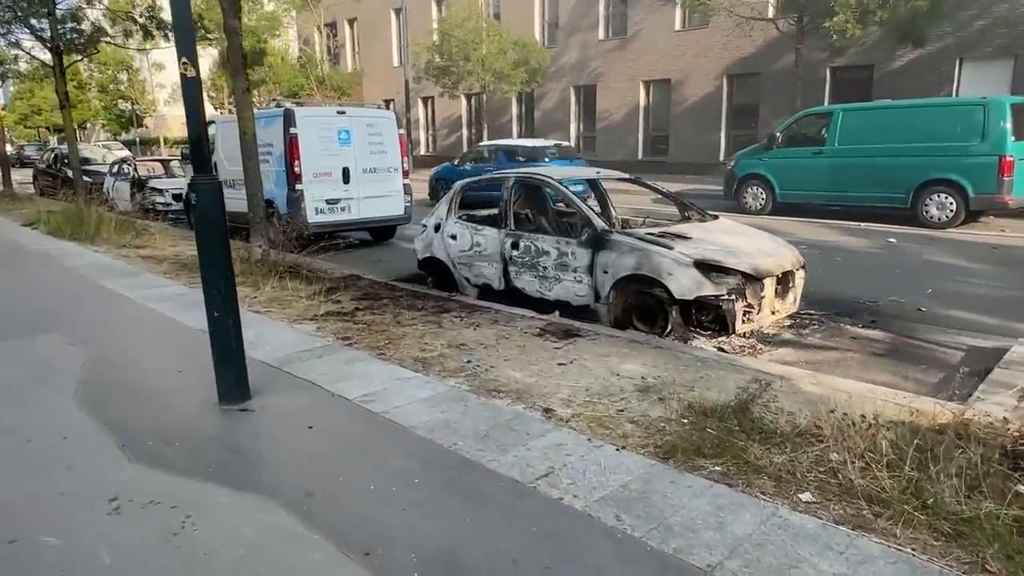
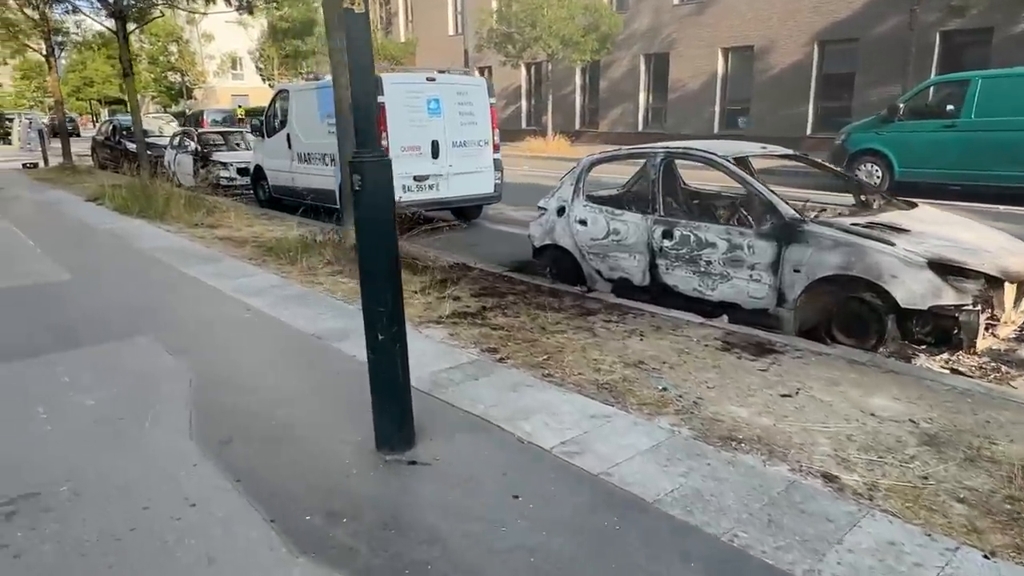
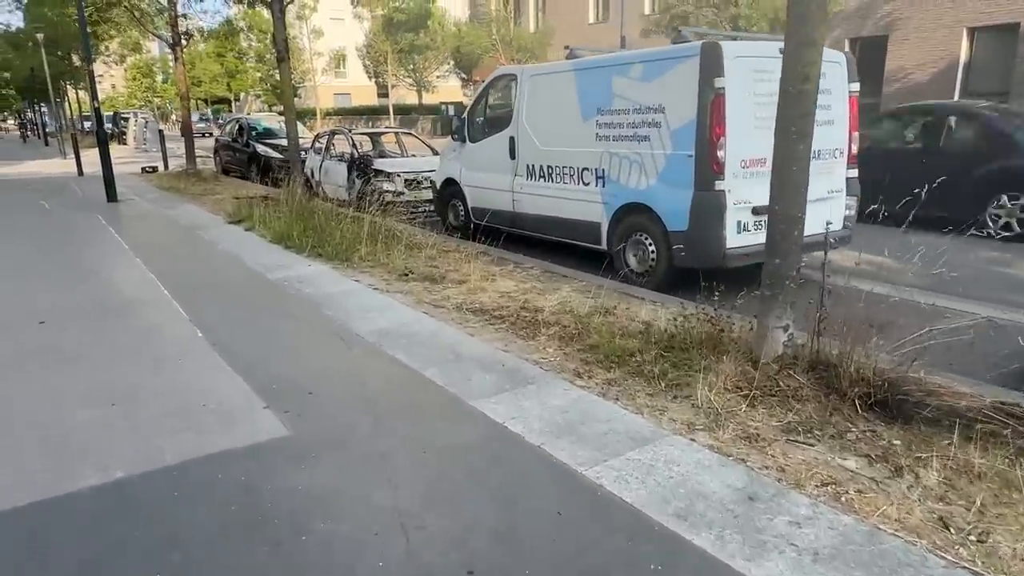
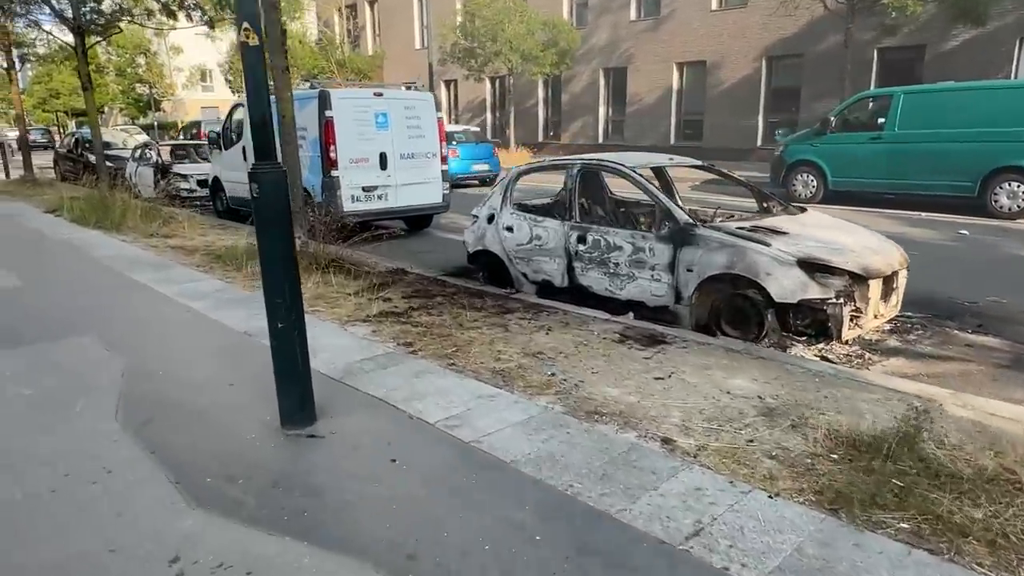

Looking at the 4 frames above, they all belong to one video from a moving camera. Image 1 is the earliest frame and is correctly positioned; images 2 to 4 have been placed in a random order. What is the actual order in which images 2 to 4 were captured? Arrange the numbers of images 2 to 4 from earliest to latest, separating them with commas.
4, 2, 3
